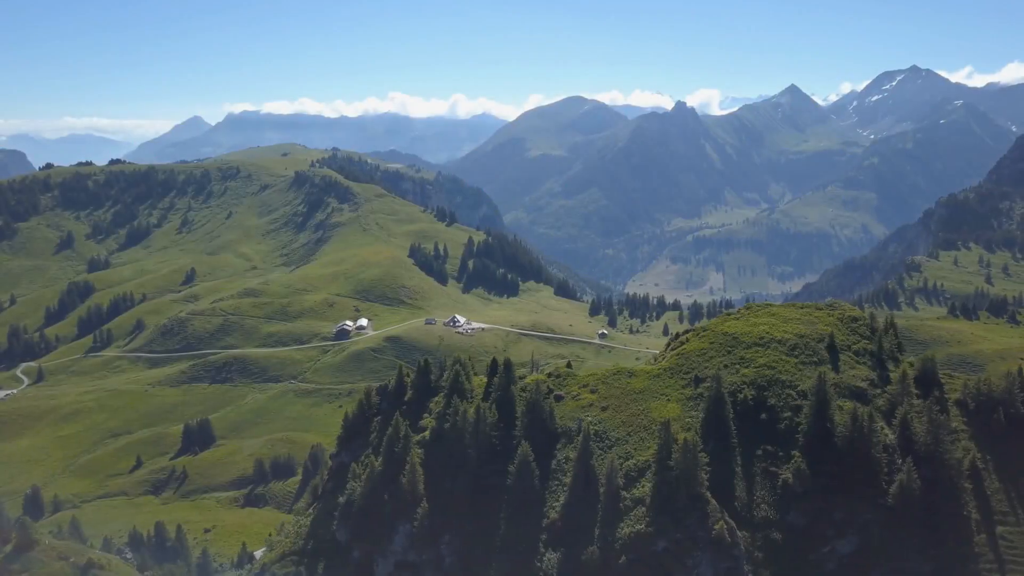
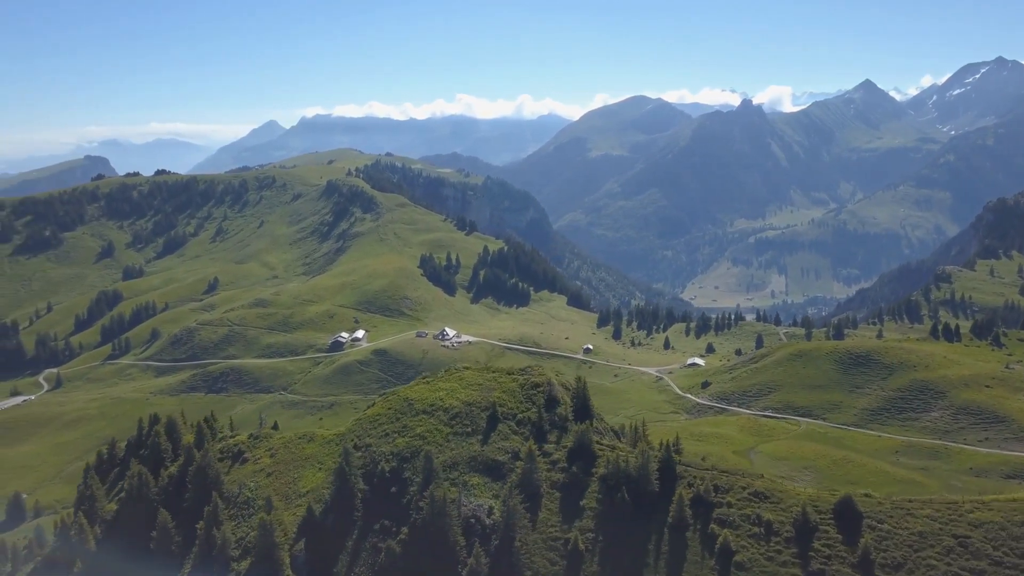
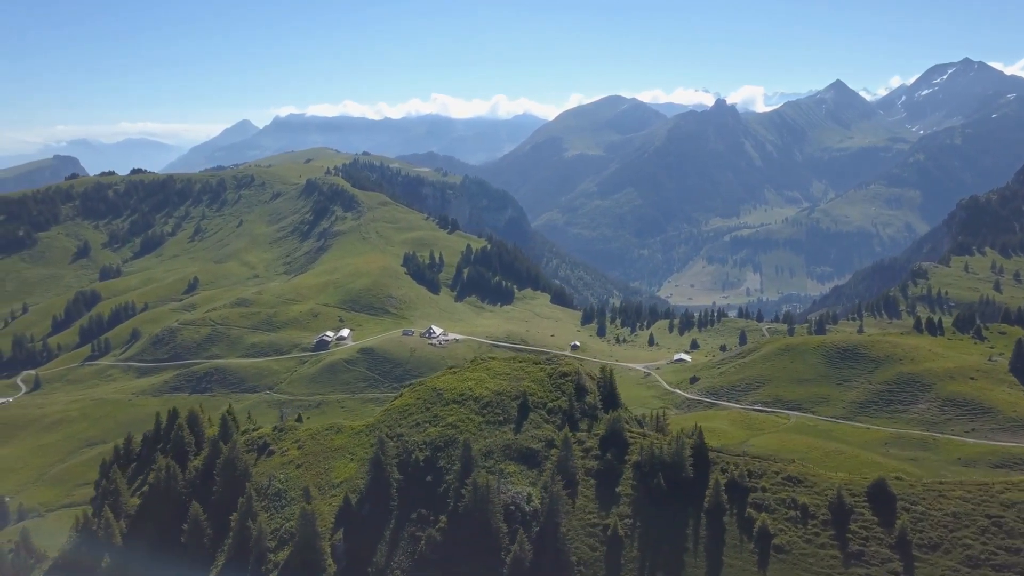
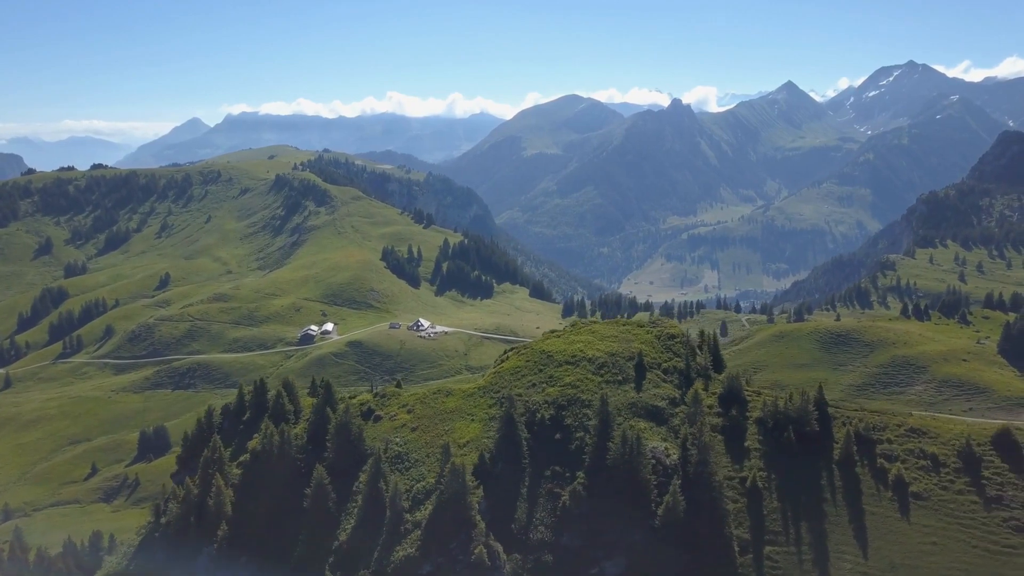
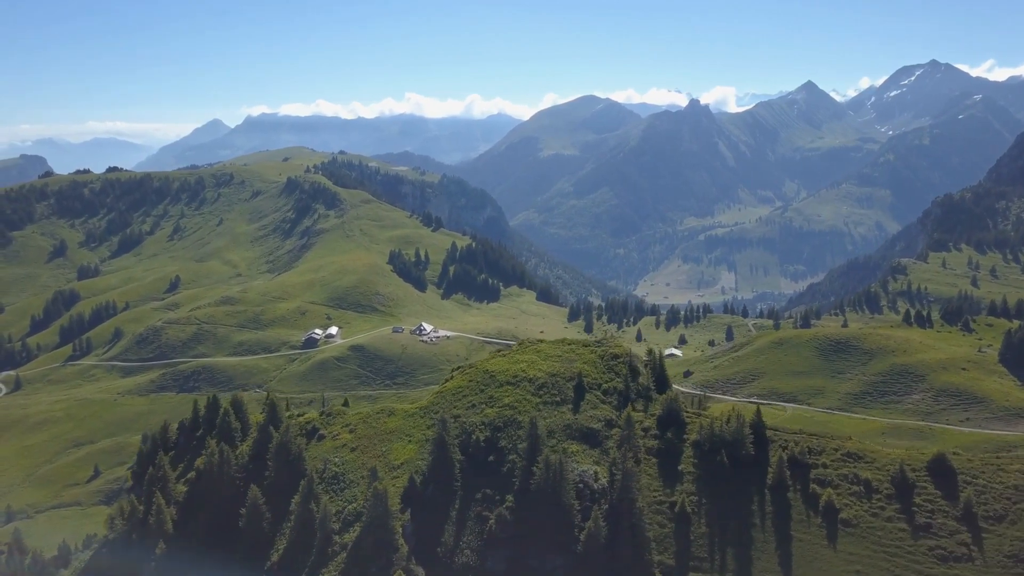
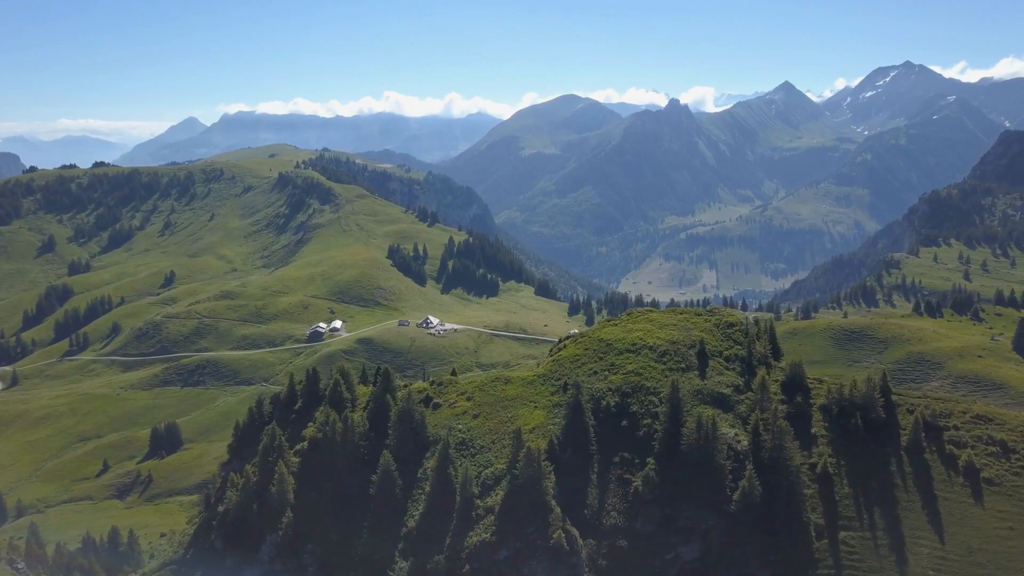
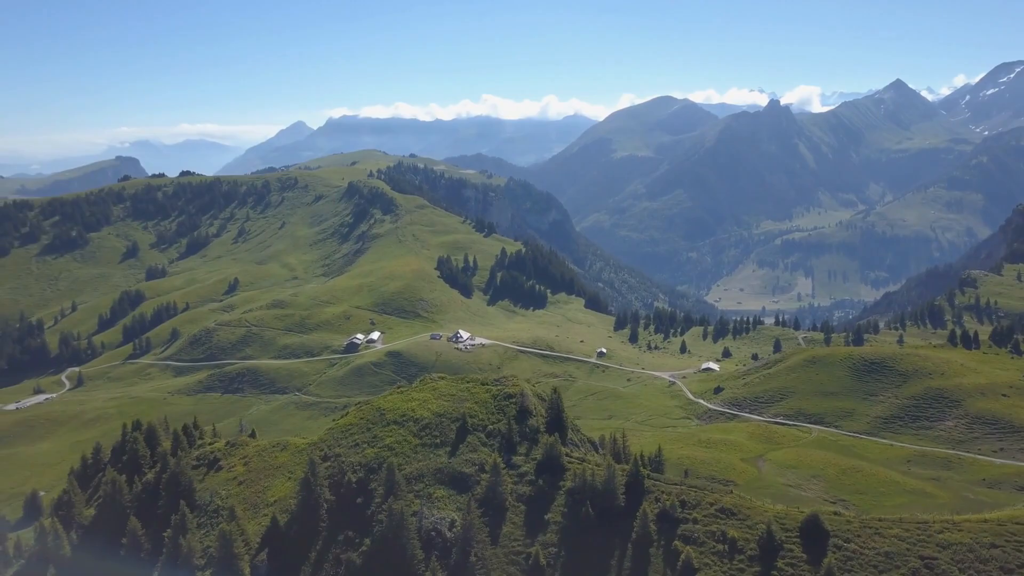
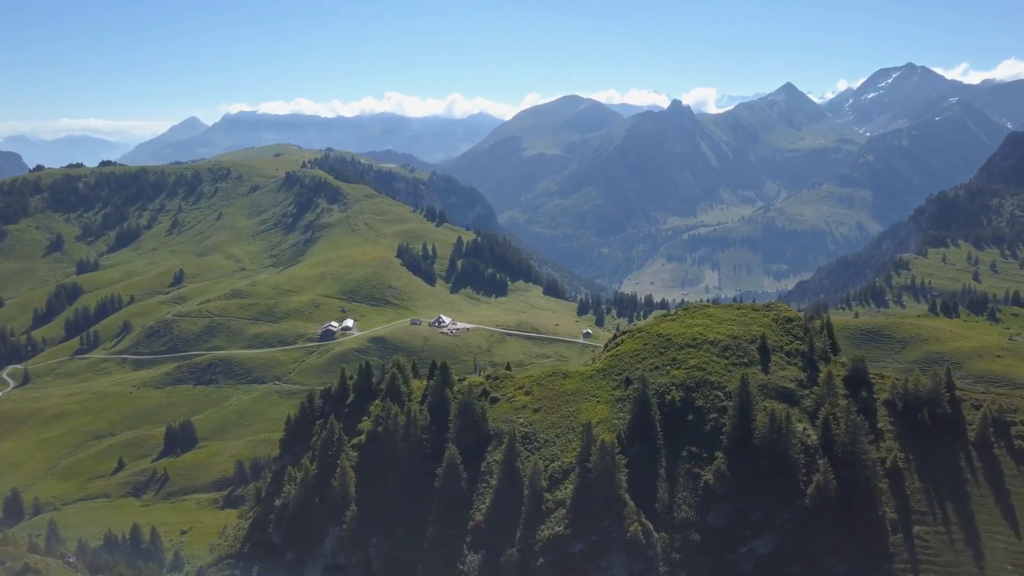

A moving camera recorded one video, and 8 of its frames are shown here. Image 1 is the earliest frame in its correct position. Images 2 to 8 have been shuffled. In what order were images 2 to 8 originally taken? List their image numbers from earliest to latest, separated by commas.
8, 6, 4, 5, 3, 2, 7
